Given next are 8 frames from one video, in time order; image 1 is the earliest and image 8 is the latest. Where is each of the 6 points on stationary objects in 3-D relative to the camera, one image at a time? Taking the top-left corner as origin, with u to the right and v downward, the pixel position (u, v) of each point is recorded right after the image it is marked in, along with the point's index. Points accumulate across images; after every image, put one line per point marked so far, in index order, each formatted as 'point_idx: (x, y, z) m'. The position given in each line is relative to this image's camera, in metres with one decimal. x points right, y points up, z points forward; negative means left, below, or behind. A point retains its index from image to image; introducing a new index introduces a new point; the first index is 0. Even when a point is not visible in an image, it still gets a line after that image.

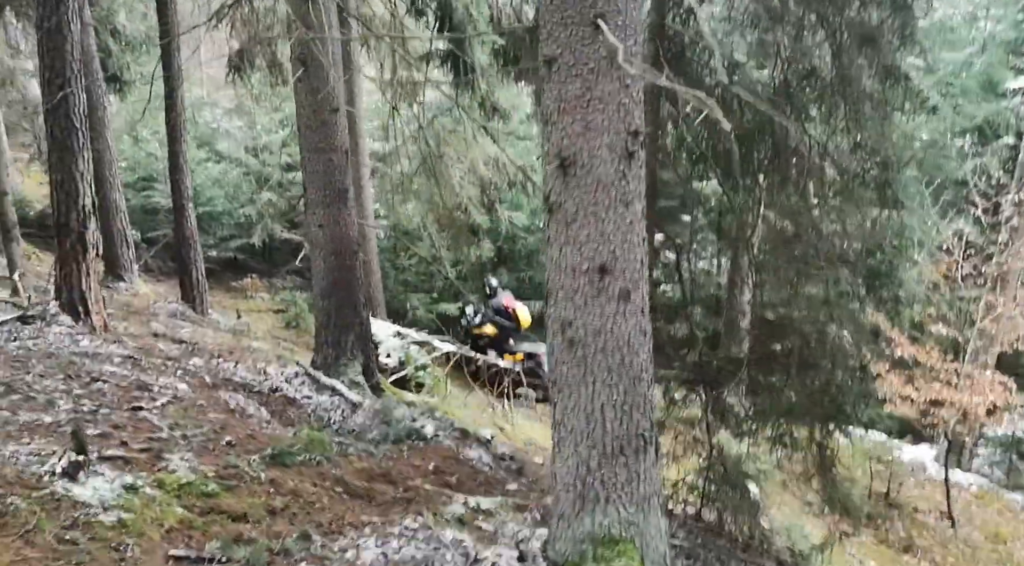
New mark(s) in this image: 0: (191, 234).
0: (-4.3, +0.8, +13.6) m
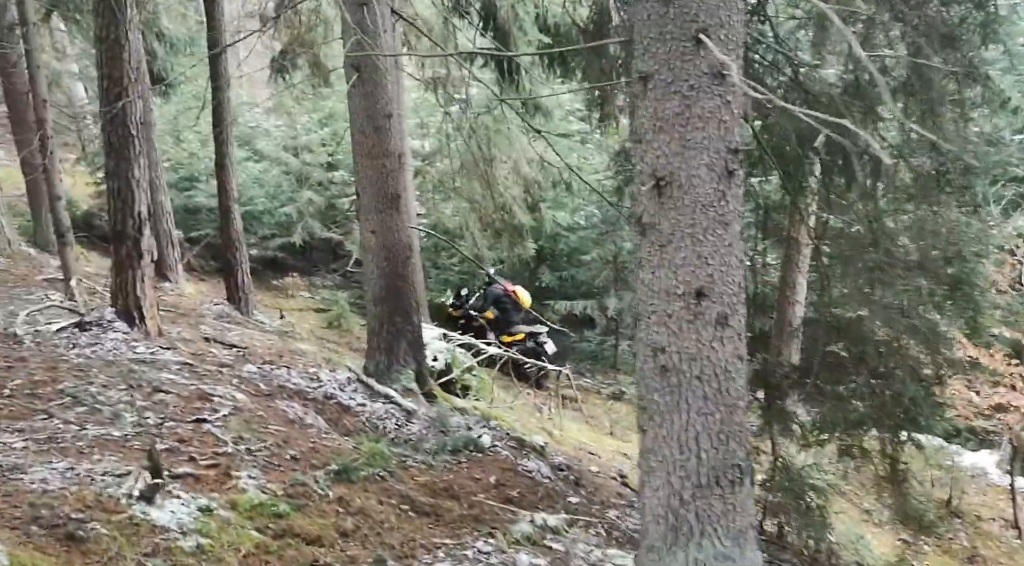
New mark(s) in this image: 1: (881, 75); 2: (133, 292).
0: (-3.7, +0.7, +13.6) m
1: (+2.4, +1.4, +6.7) m
2: (-3.2, -0.1, +8.4) m
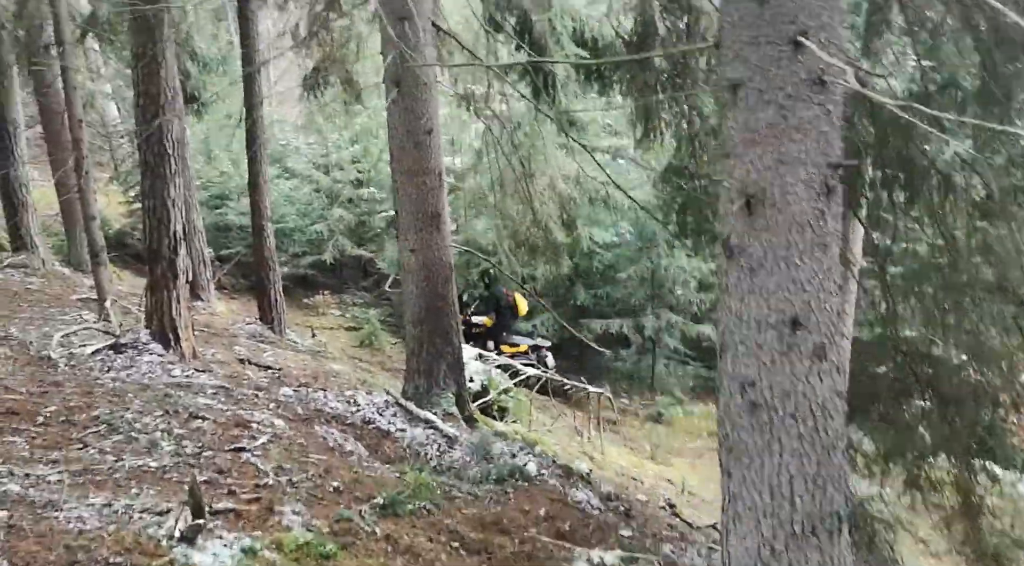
0: (-3.2, +0.5, +13.5) m
1: (+2.7, +1.3, +6.4) m
2: (-2.8, -0.3, +8.3) m
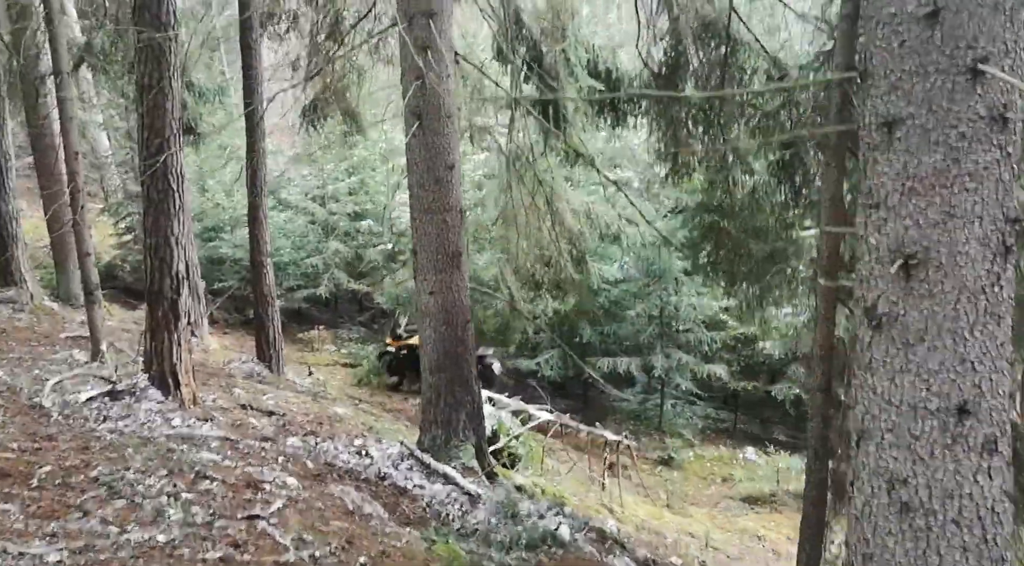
0: (-3.1, 0.0, +13.0) m
1: (+2.9, +1.0, +6.0) m
2: (-2.6, -0.6, +7.8) m
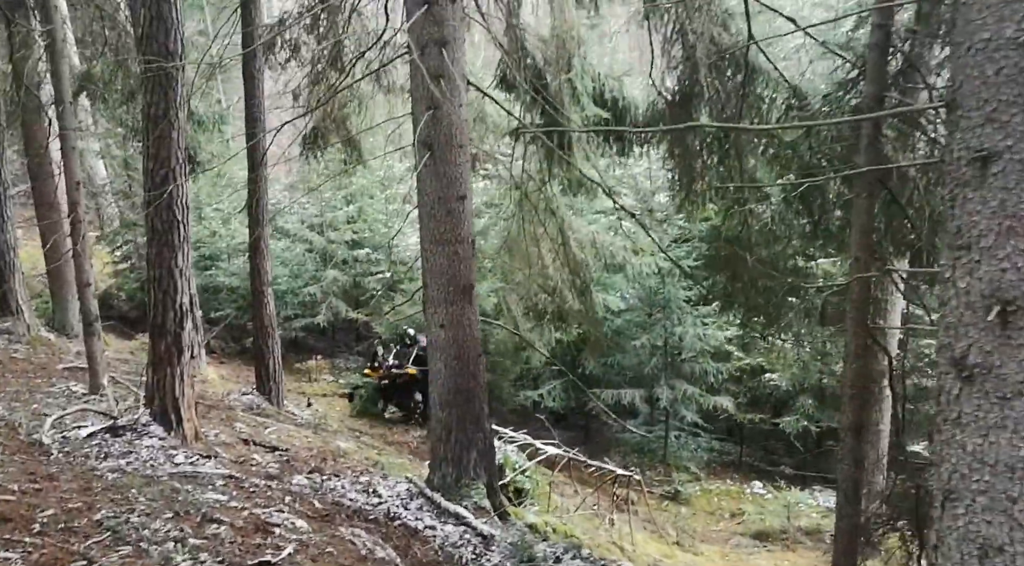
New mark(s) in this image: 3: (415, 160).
0: (-3.1, -0.4, +12.8) m
1: (+3.0, +0.8, +5.9) m
2: (-2.6, -0.8, +7.6) m
3: (-0.7, +0.9, +7.0) m
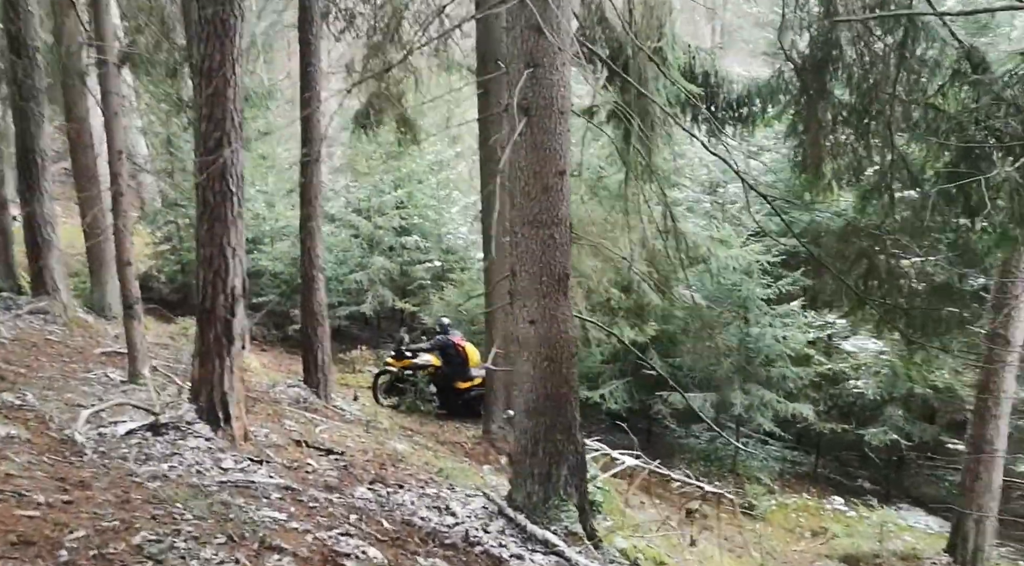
0: (-2.3, -0.2, +11.9) m
1: (+3.6, +0.7, +4.8) m
2: (-1.9, -0.7, +6.7) m
3: (0.0, +0.9, +6.1) m
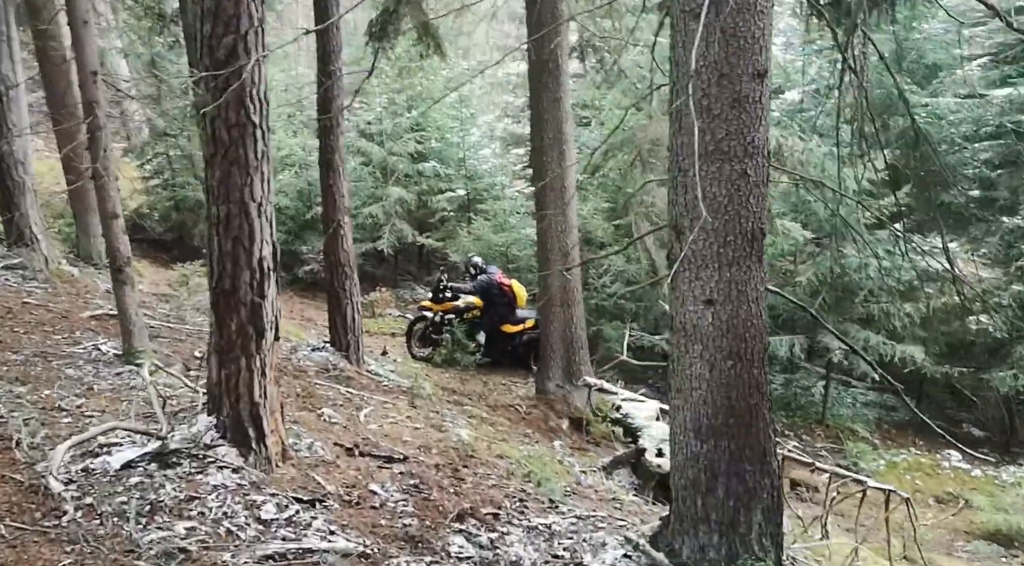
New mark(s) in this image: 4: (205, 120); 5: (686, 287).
0: (-1.6, +0.3, +10.0) m
1: (+4.3, +0.9, +2.8) m
2: (-1.3, -0.5, +4.8) m
3: (+0.6, +1.1, +4.0) m
4: (-1.4, +0.7, +4.4) m
5: (+0.7, 0.0, +4.2) m
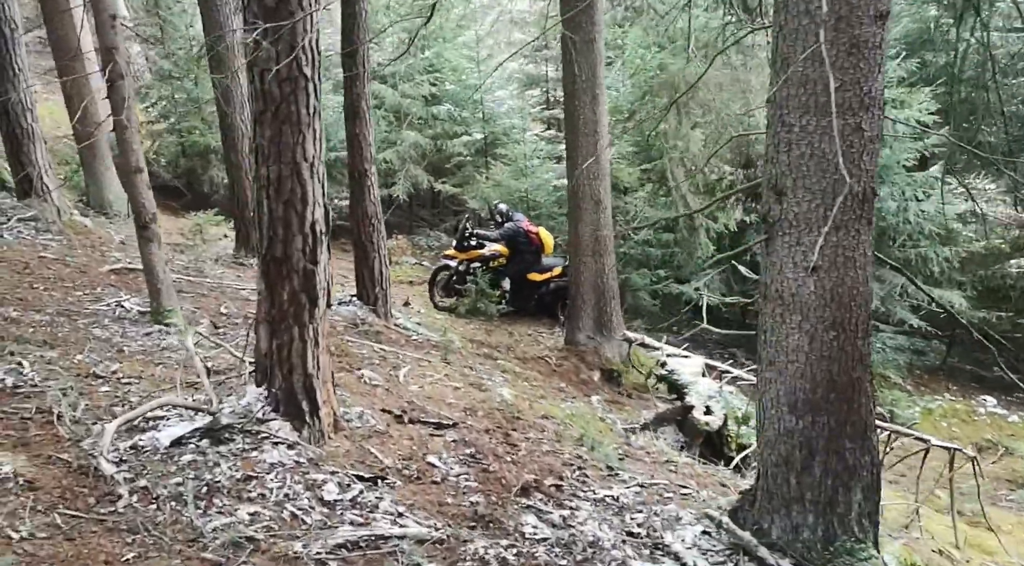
0: (-1.3, +0.8, +9.6) m
1: (+4.6, +1.0, +2.5) m
2: (-0.9, -0.4, +4.6) m
3: (+0.9, +1.2, +3.7) m
4: (-1.0, +0.8, +4.1) m
5: (+1.0, +0.1, +3.9) m
